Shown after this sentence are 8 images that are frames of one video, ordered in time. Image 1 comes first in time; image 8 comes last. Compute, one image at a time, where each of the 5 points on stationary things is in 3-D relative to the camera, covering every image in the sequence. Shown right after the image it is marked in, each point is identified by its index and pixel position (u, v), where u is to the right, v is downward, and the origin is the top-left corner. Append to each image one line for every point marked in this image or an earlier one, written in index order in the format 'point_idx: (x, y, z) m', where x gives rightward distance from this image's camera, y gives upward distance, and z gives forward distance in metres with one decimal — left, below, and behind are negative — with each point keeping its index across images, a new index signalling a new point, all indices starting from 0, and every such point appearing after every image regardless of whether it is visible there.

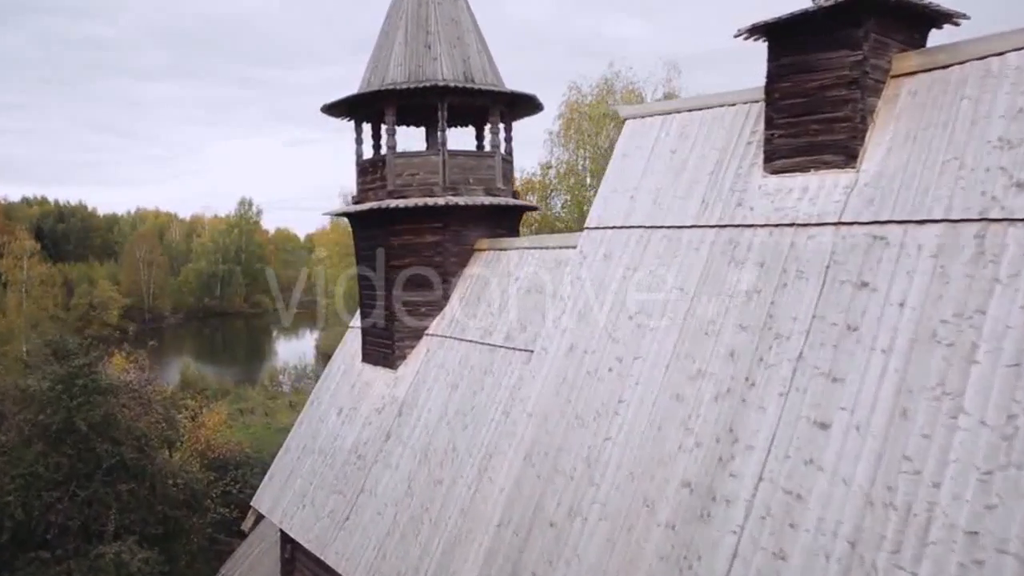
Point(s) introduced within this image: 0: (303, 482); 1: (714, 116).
0: (-3.5, -3.3, +12.8) m
1: (+2.2, +1.9, +8.2) m
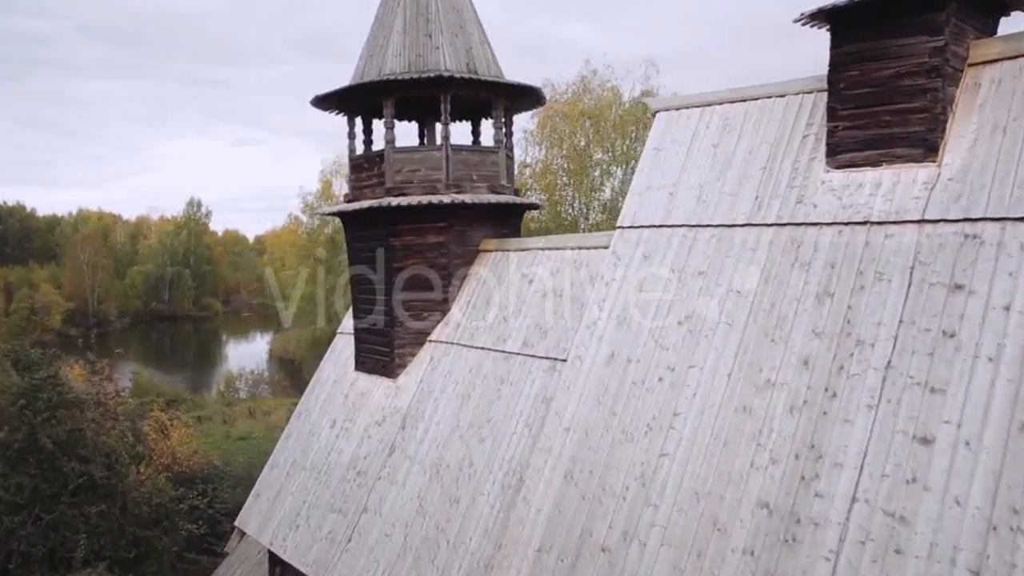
0: (-3.4, -3.3, +11.9) m
1: (+2.5, +1.8, +7.7) m
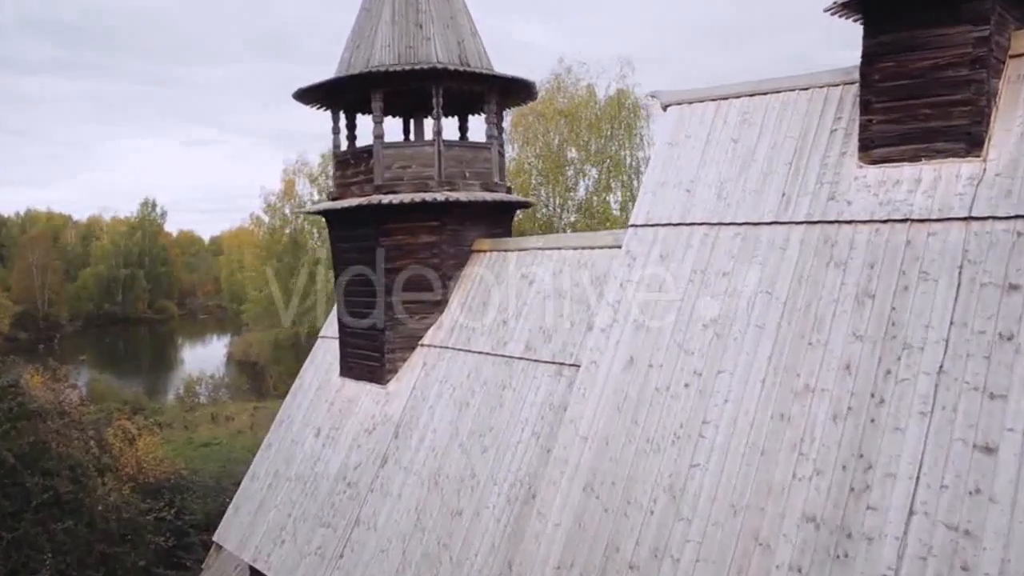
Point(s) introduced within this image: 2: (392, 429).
0: (-3.5, -3.4, +11.3) m
1: (+2.7, +1.8, +7.4) m
2: (-1.7, -2.0, +10.5) m
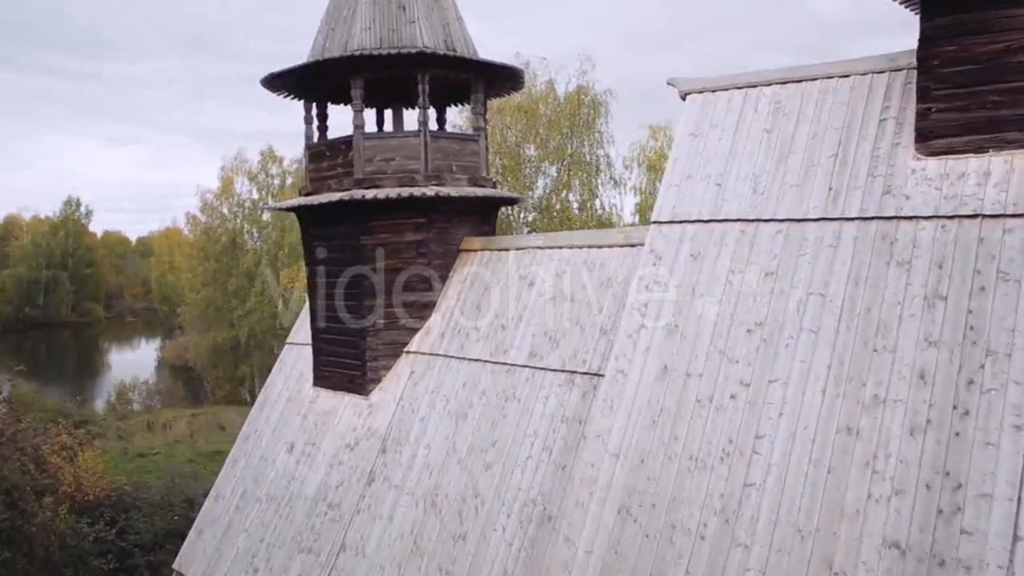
0: (-3.6, -3.4, +10.3) m
1: (+2.8, +1.8, +7.0) m
2: (-1.7, -2.0, +9.7) m
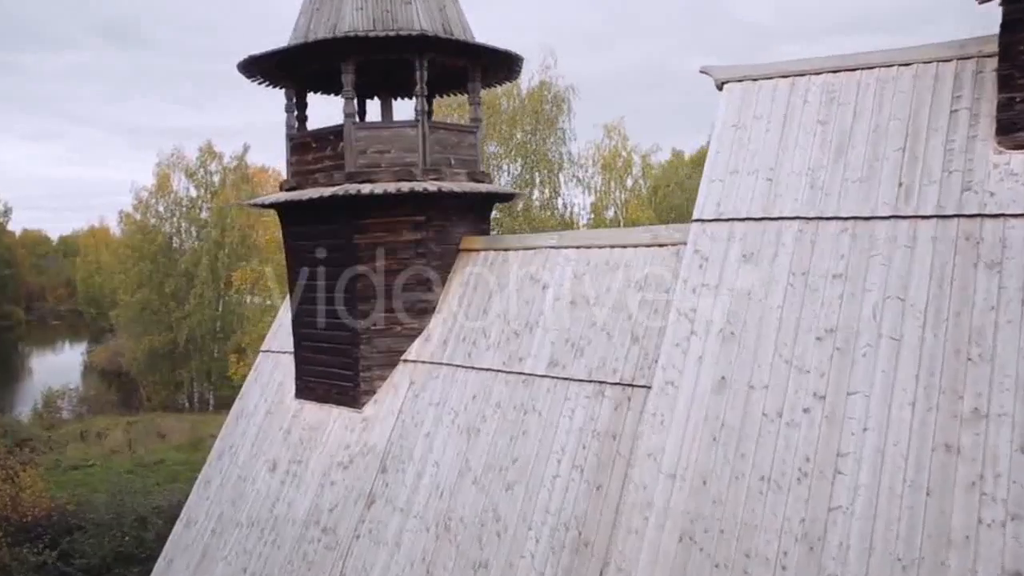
0: (-3.5, -3.5, +9.4) m
1: (+3.1, +1.8, +6.5) m
2: (-1.6, -2.0, +8.9) m
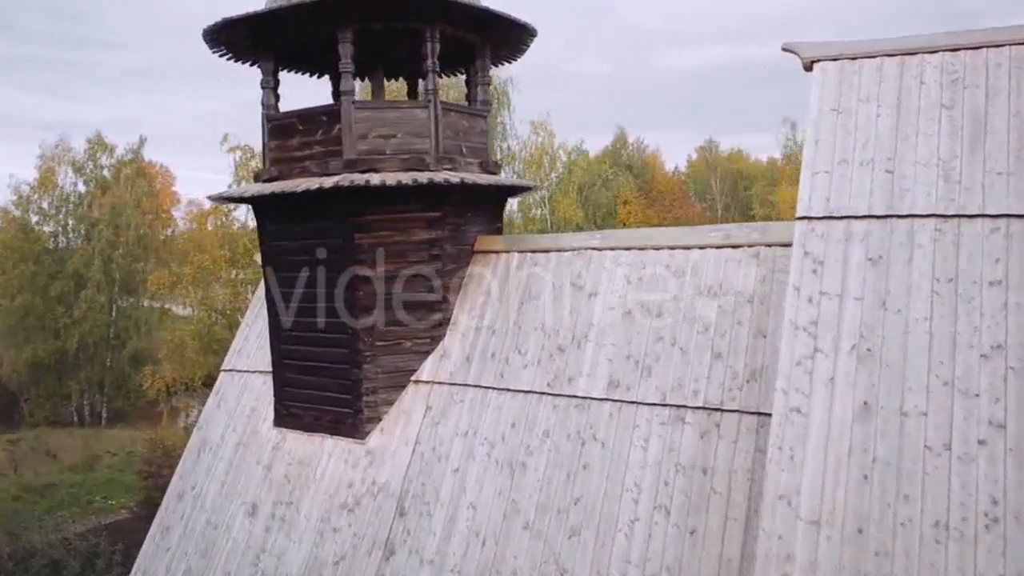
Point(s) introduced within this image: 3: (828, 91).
0: (-3.1, -3.6, +7.7) m
1: (+3.8, +1.7, +5.7) m
2: (-1.2, -2.1, +7.5) m
3: (+2.6, +1.6, +6.3) m
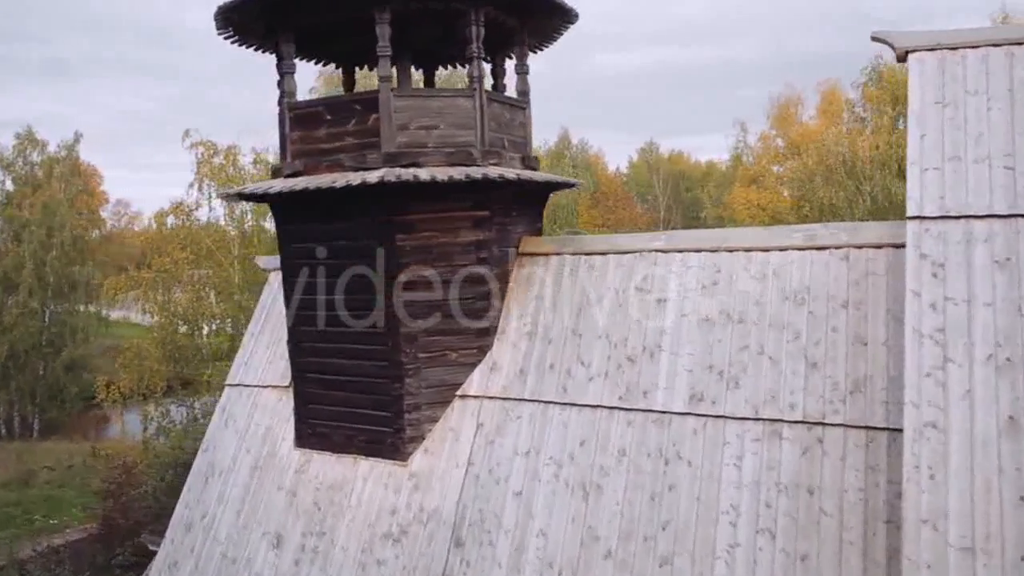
0: (-2.5, -3.6, +6.9) m
1: (+4.5, +1.7, +5.4) m
2: (-0.6, -2.2, +6.8) m
3: (+3.3, +1.6, +5.9) m
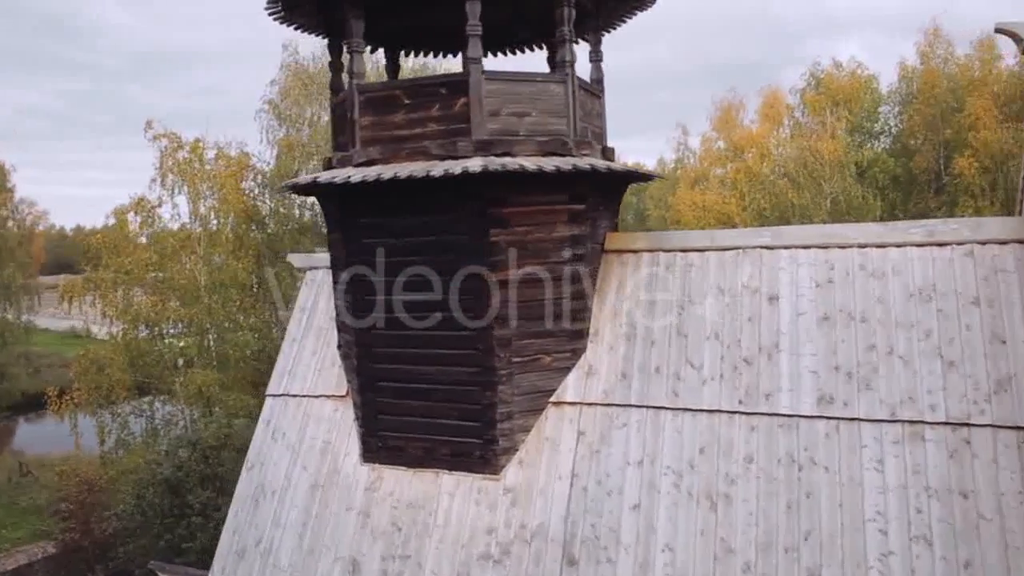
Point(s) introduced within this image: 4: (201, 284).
0: (-1.6, -3.6, +6.2) m
1: (+5.5, +1.8, +5.5) m
2: (+0.4, -2.2, +6.3) m
3: (+4.3, +1.6, +5.8) m
4: (-8.0, +0.1, +19.5) m
